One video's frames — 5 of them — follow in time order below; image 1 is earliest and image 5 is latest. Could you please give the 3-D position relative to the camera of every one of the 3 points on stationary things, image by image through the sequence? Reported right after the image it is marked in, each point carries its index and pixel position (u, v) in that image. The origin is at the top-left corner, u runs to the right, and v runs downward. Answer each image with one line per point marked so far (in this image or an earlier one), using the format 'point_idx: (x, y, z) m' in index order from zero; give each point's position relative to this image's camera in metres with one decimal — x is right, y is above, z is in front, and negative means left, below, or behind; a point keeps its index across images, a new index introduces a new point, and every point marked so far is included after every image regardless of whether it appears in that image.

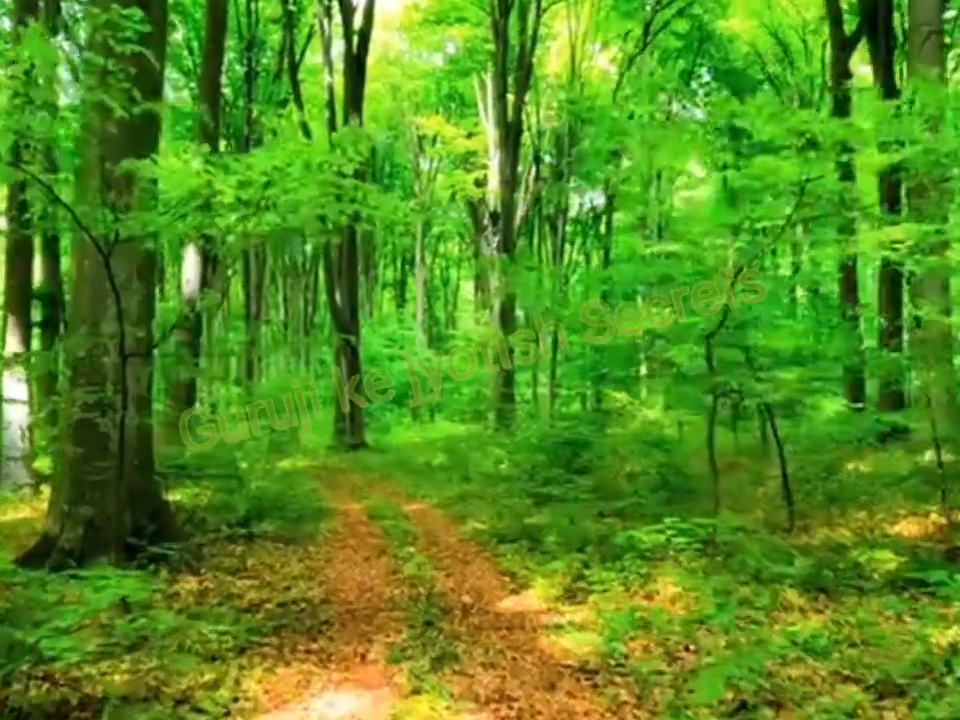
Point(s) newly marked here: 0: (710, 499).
0: (+2.7, -1.7, +11.4) m
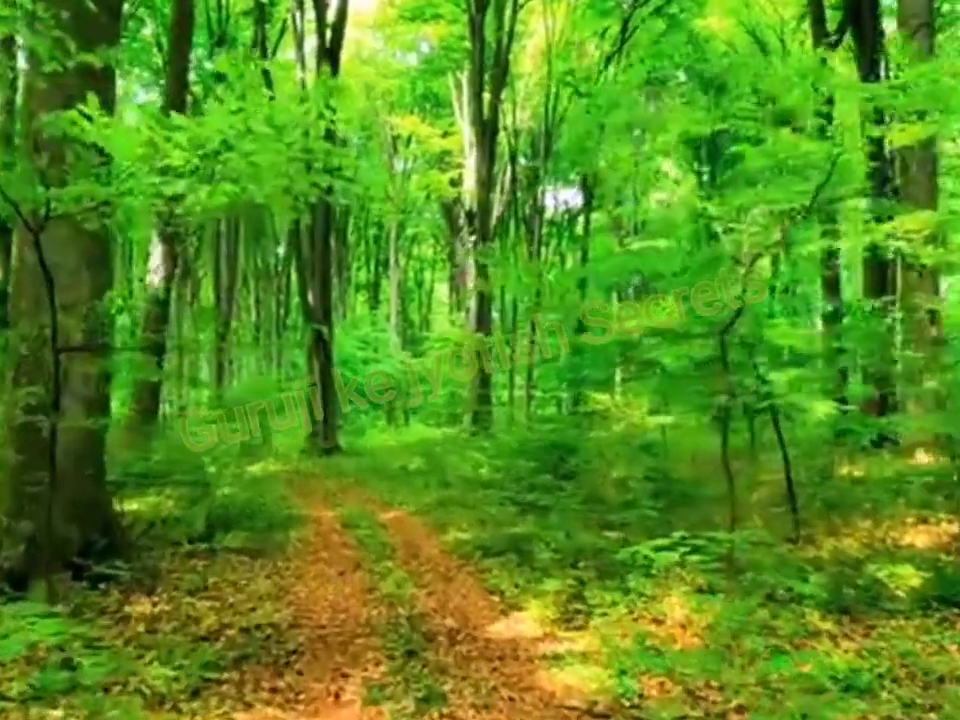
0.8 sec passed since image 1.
0: (+2.5, -1.6, +10.8) m
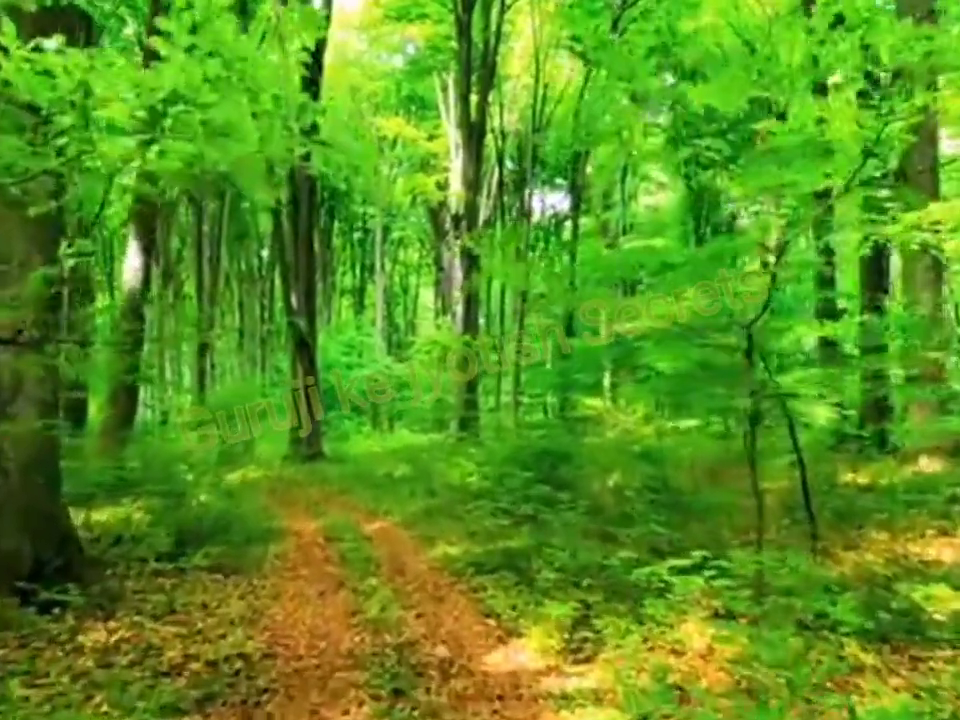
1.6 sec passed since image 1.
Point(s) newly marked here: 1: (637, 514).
0: (+2.4, -1.7, +10.3) m
1: (+1.7, -1.7, +10.6) m
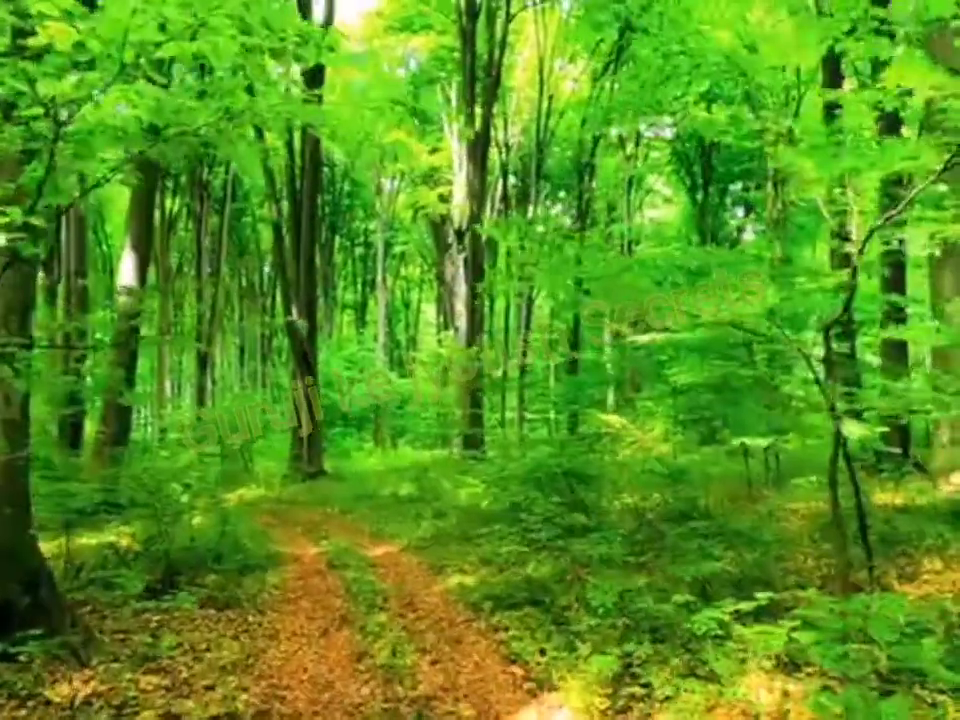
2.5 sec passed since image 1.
0: (+2.5, -1.8, +9.6) m
1: (+1.9, -1.8, +9.9) m
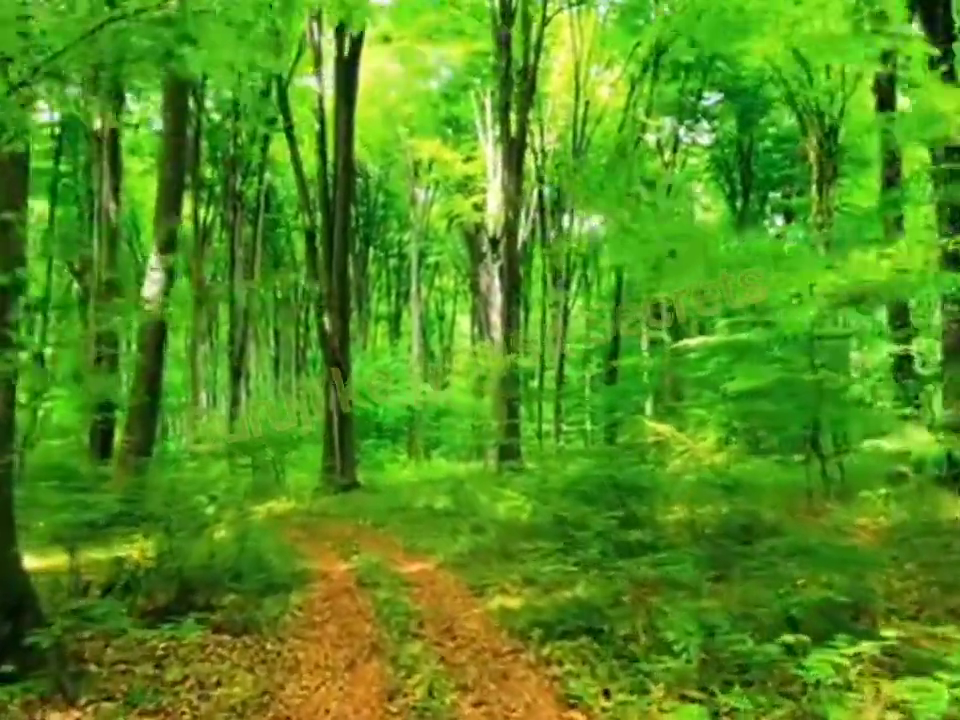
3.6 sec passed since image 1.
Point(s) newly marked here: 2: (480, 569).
0: (+2.9, -1.8, +8.7) m
1: (+2.3, -1.8, +9.1) m
2: (-0.1, -2.1, +10.0) m
